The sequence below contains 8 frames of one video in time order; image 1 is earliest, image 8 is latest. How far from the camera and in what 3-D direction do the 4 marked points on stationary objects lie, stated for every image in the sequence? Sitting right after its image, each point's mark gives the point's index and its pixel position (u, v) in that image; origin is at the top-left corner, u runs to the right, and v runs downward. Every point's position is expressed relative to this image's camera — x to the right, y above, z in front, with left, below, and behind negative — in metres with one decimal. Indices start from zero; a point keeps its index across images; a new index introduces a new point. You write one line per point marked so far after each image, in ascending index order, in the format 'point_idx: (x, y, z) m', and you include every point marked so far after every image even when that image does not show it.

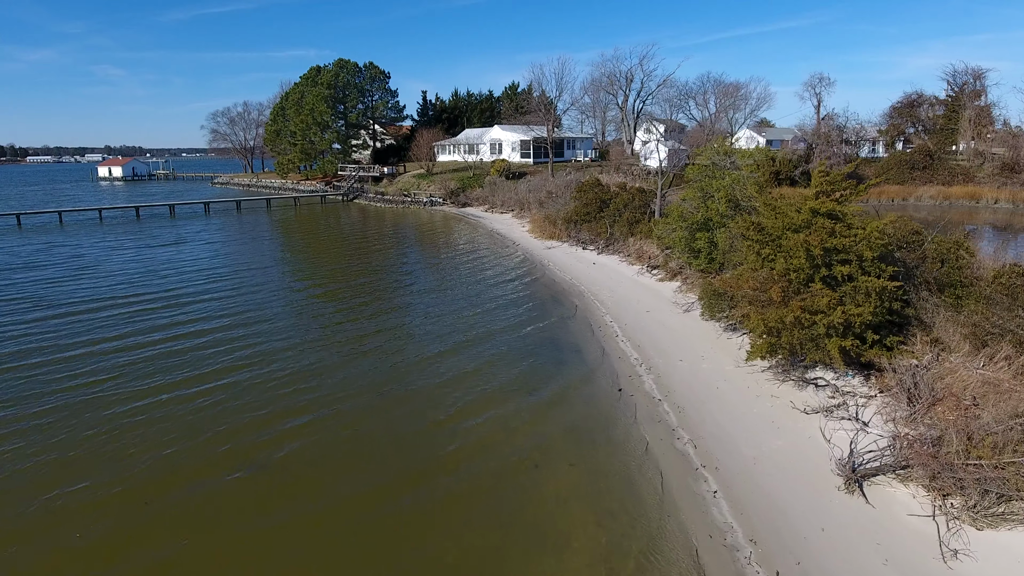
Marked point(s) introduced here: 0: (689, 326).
0: (+2.4, -0.6, +11.9) m
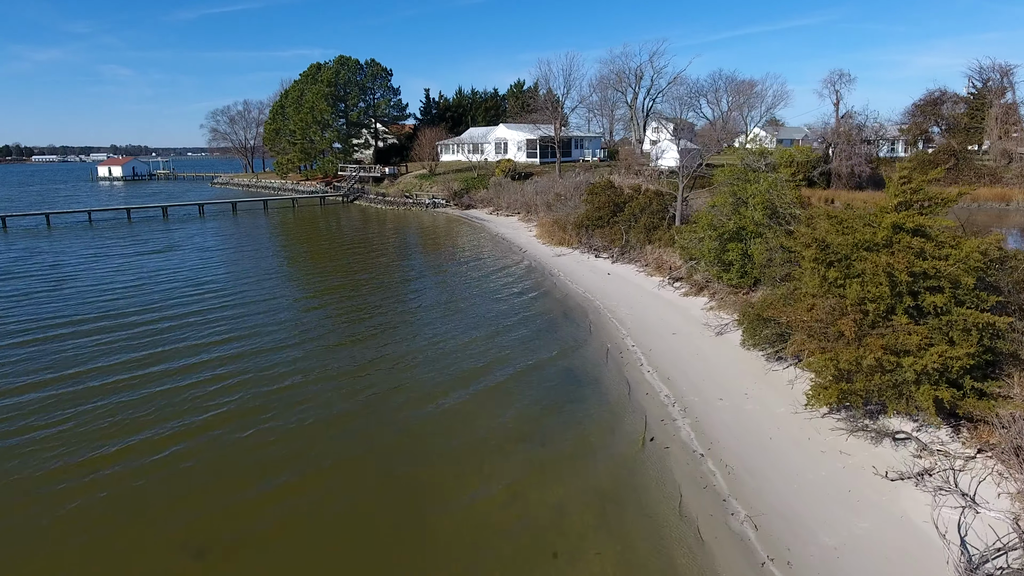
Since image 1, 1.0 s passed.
0: (+2.5, -0.8, +10.3) m
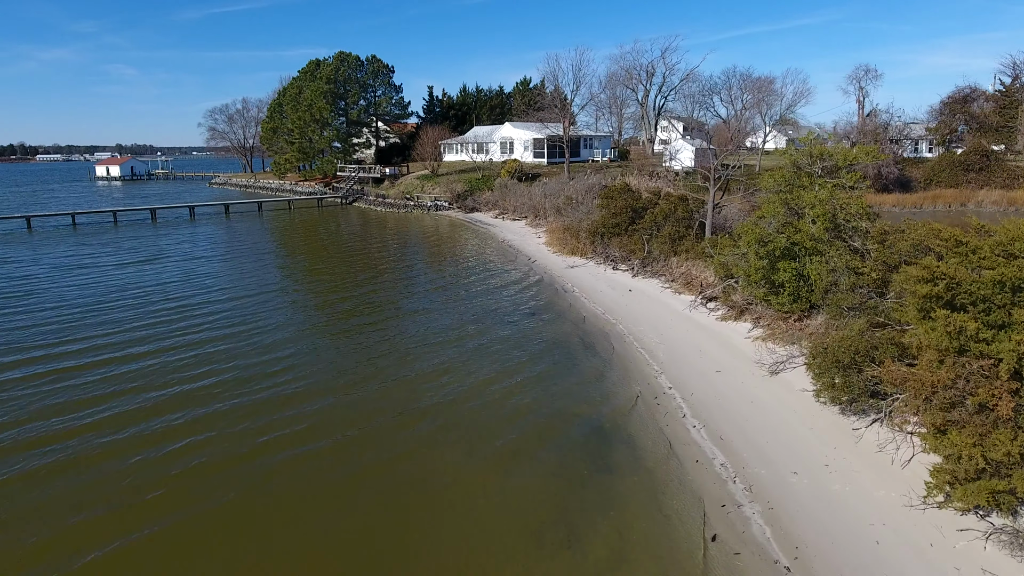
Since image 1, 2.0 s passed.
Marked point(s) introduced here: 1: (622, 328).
0: (+2.6, -1.1, +8.3) m
1: (+1.6, -0.6, +12.6) m
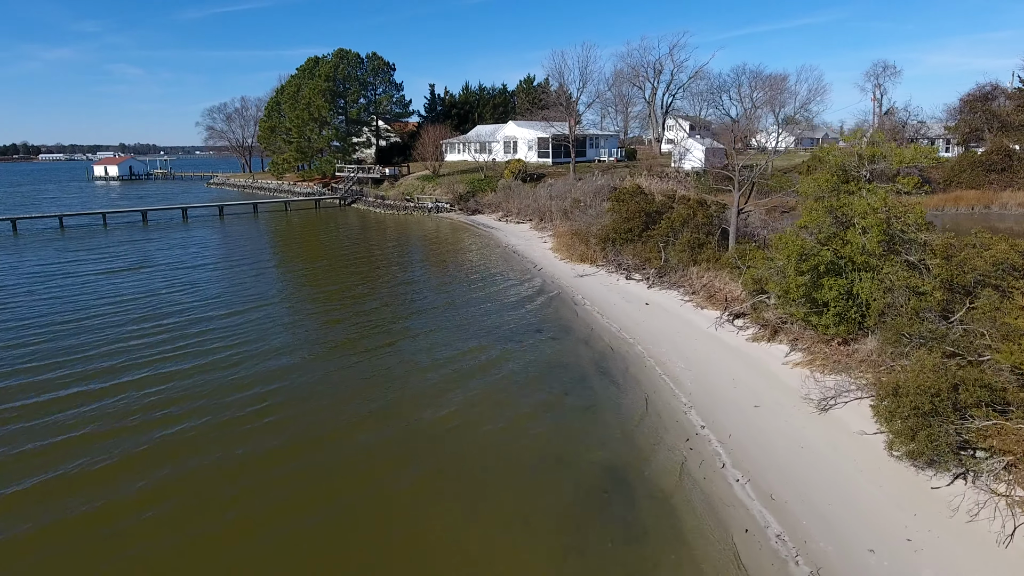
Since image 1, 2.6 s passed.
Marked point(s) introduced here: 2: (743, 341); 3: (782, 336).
0: (+2.7, -1.4, +7.0) m
1: (+1.7, -0.8, +11.3) m
2: (+2.9, -0.7, +11.1) m
3: (+3.3, -0.6, +10.7) m
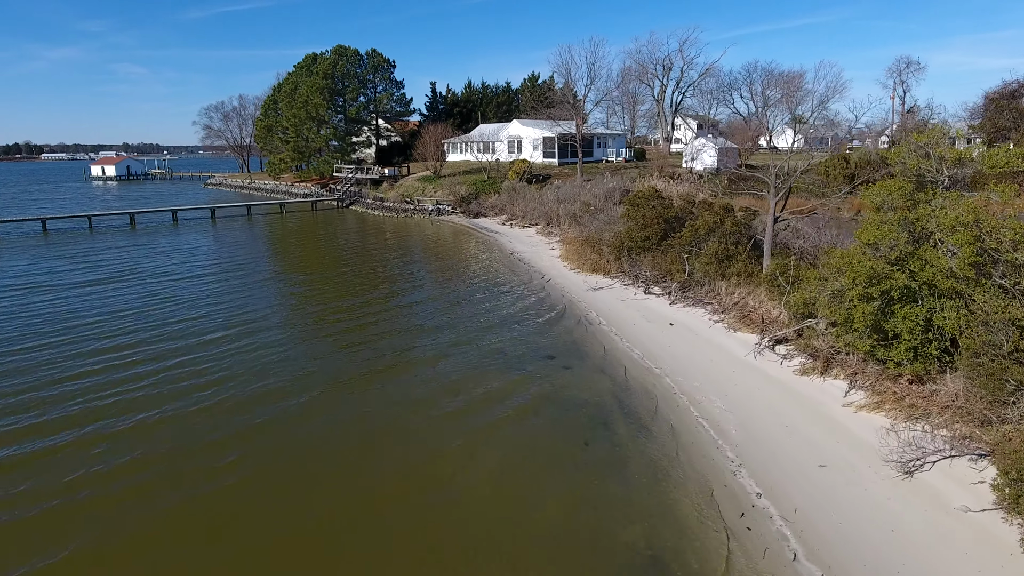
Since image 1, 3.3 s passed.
0: (+2.8, -1.6, +5.4) m
1: (+1.8, -1.1, +9.7) m
2: (+3.0, -0.9, +9.5) m
3: (+3.4, -0.9, +9.1) m
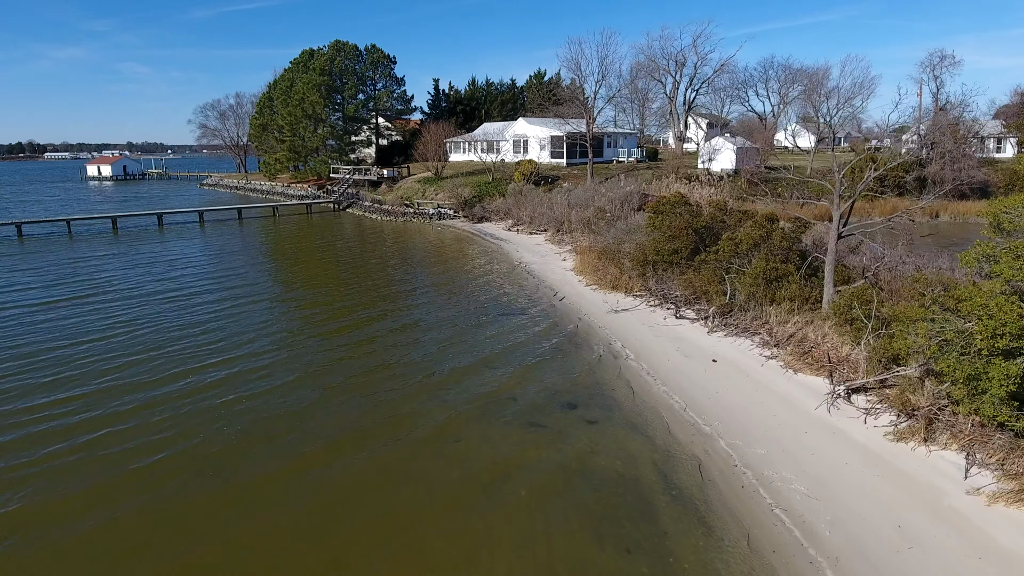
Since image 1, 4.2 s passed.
0: (+2.9, -2.0, +3.4) m
1: (+1.9, -1.4, +7.7) m
2: (+3.1, -1.3, +7.4) m
3: (+3.5, -1.2, +7.0) m
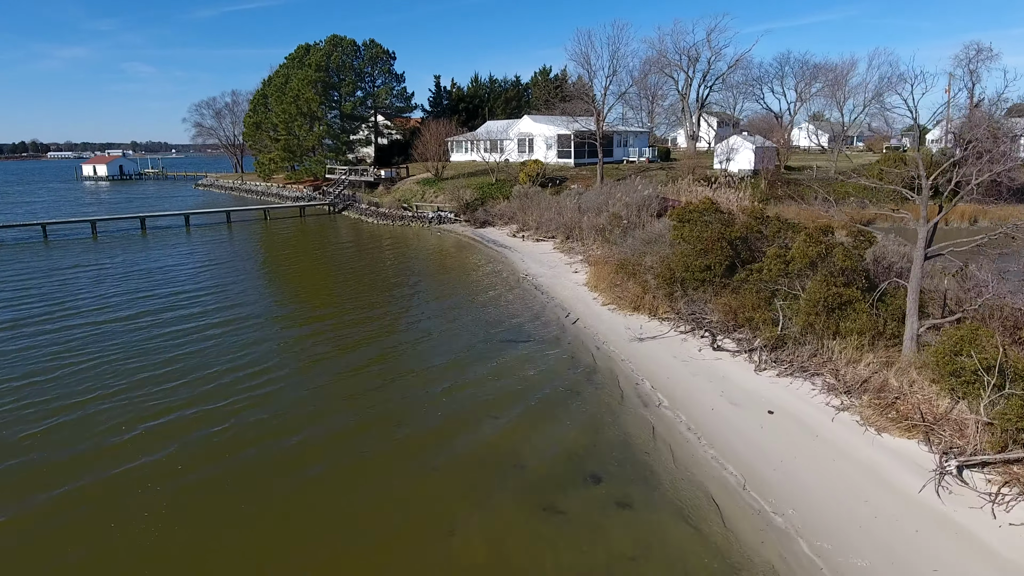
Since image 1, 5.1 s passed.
0: (+2.9, -2.3, +1.4) m
1: (+2.0, -1.7, +5.7) m
2: (+3.2, -1.6, +5.4) m
3: (+3.6, -1.5, +5.1) m
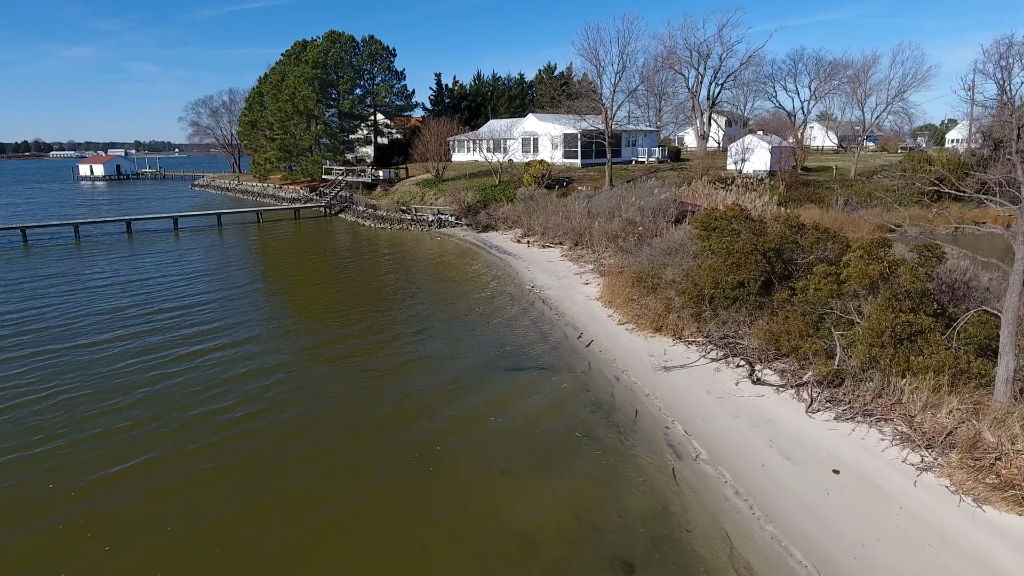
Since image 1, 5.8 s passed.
0: (+3.0, -2.5, -0.1) m
1: (+2.0, -2.0, +4.2) m
2: (+3.3, -1.9, +3.9) m
3: (+3.6, -1.8, +3.6) m
